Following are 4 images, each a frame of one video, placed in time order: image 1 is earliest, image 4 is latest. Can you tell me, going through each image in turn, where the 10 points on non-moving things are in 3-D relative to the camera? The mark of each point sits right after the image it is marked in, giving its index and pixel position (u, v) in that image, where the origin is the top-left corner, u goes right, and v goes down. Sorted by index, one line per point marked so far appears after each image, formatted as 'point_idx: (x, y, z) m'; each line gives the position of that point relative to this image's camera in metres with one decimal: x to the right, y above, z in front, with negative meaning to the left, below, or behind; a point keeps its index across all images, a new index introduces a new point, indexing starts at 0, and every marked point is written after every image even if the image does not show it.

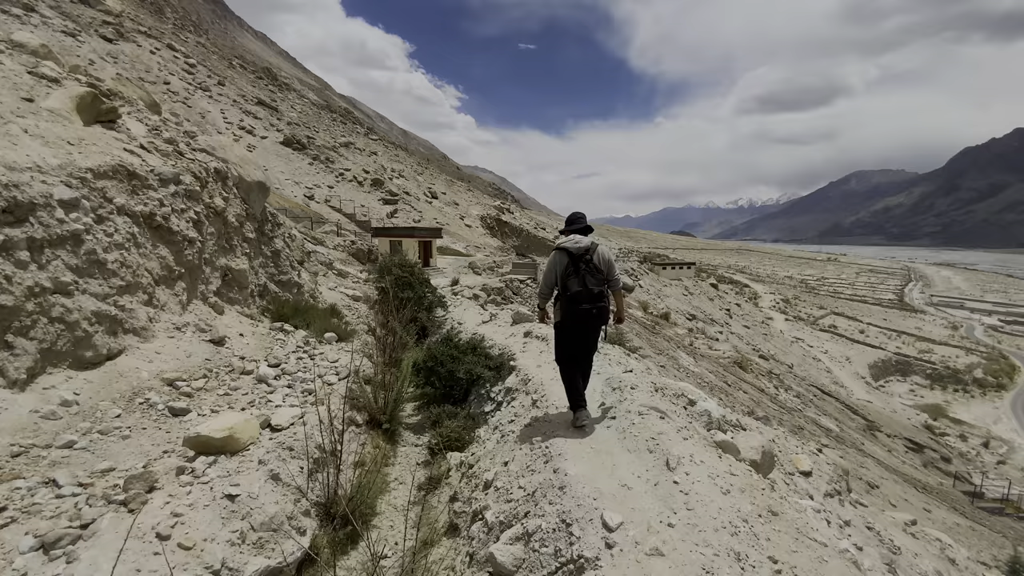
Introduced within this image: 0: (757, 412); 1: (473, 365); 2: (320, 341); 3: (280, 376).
0: (+10.5, -5.2, +19.8) m
1: (-0.6, -1.1, +5.9) m
2: (-3.3, -0.9, +7.6) m
3: (-3.0, -1.1, +5.7) m
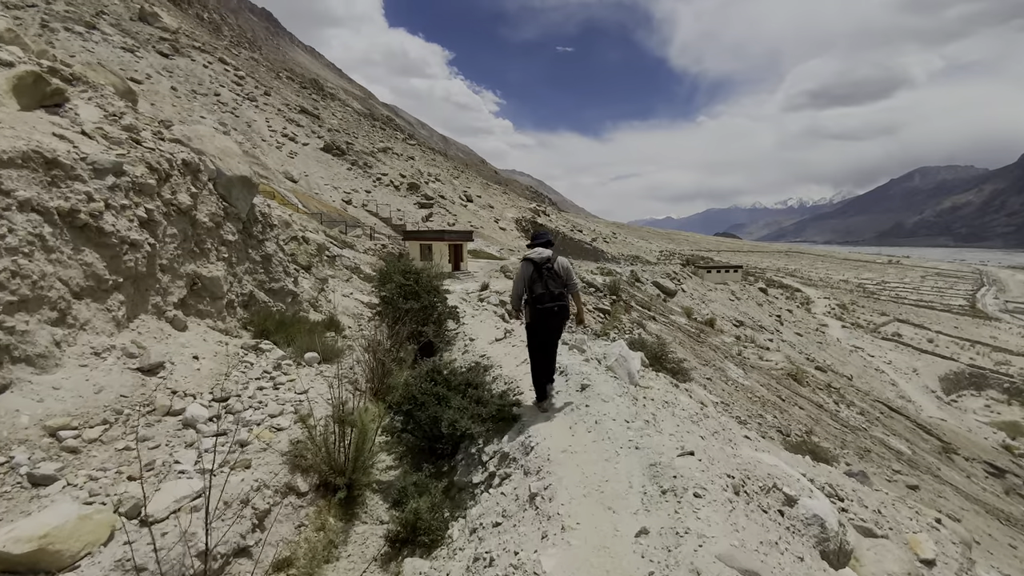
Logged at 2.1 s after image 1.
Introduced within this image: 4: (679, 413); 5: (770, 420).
0: (+11.7, -5.5, +17.3) m
1: (-0.5, -1.2, +4.5) m
2: (-3.1, -1.1, +6.4) m
3: (-2.9, -1.3, +4.4) m
4: (+2.0, -1.5, +5.3) m
5: (+9.6, -4.9, +16.9) m
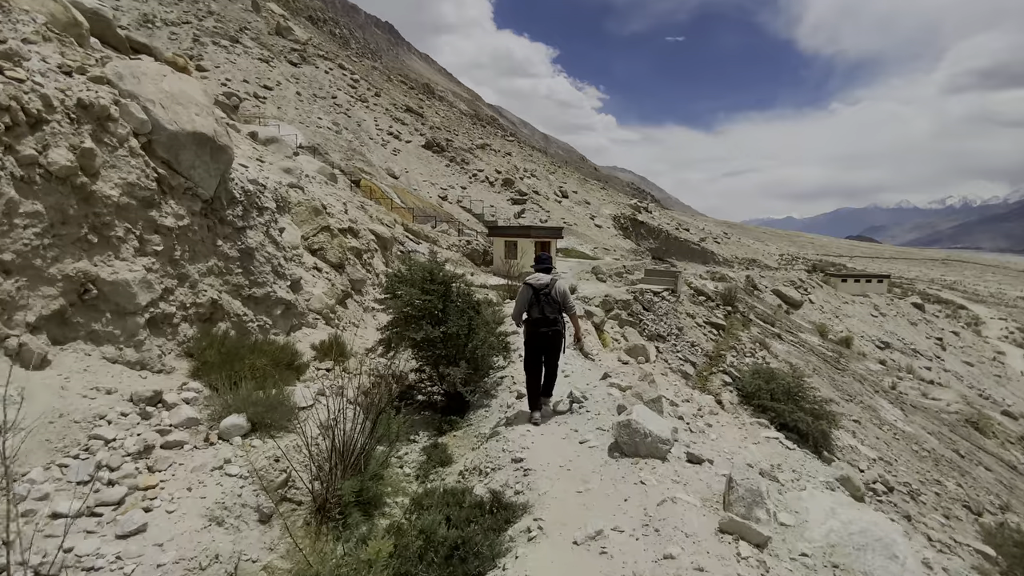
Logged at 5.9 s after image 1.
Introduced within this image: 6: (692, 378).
0: (+14.0, -6.3, +11.3) m
1: (-0.5, -1.5, +1.3) m
2: (-2.6, -1.2, +3.7) m
3: (-2.8, -1.4, +1.7) m
4: (+2.1, -1.9, +1.5) m
5: (+11.8, -5.6, +11.3) m
6: (+5.2, -2.6, +13.0) m
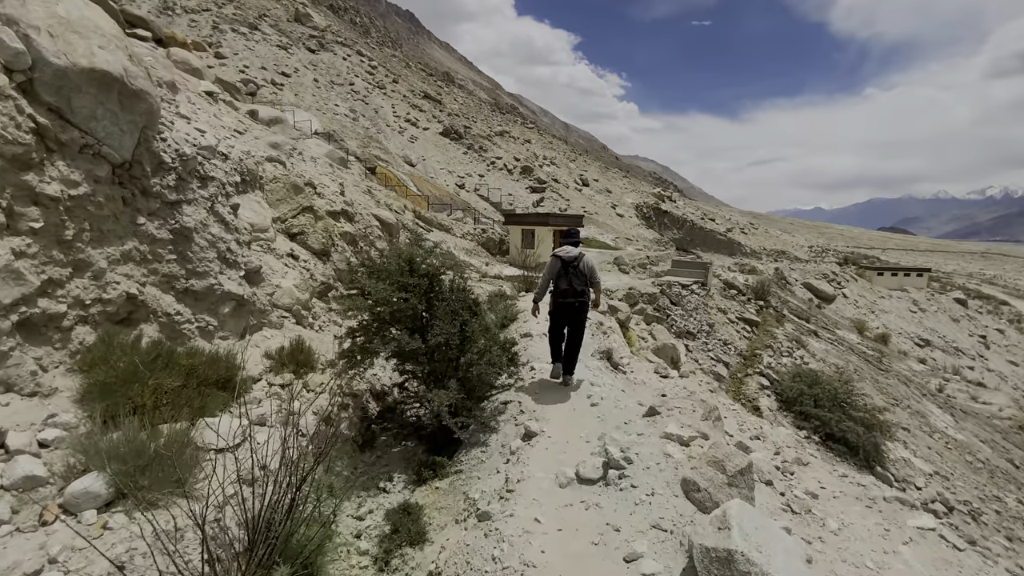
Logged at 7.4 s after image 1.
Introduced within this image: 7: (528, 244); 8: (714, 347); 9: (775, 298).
0: (+14.2, -6.3, +9.4) m
1: (-0.6, -1.6, -0.1) m
2: (-2.6, -1.2, +2.4) m
3: (-2.9, -1.5, +0.4) m
4: (+2.0, -2.0, 0.0) m
5: (+12.1, -5.5, +9.5) m
6: (+5.6, -2.5, +11.4) m
7: (+0.5, +1.8, +17.8) m
8: (+5.9, -1.8, +12.6) m
9: (+11.2, -0.5, +18.2) m
